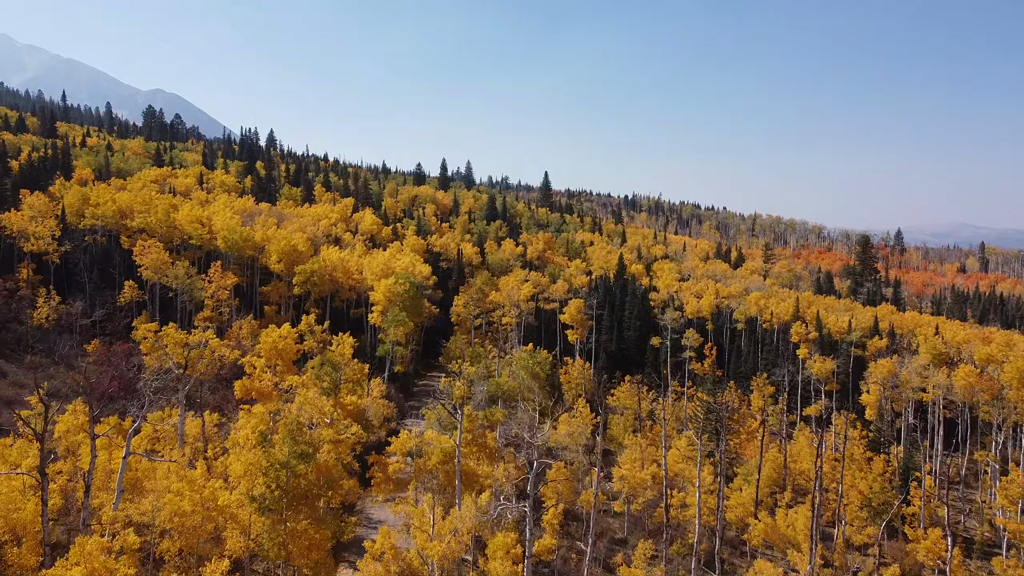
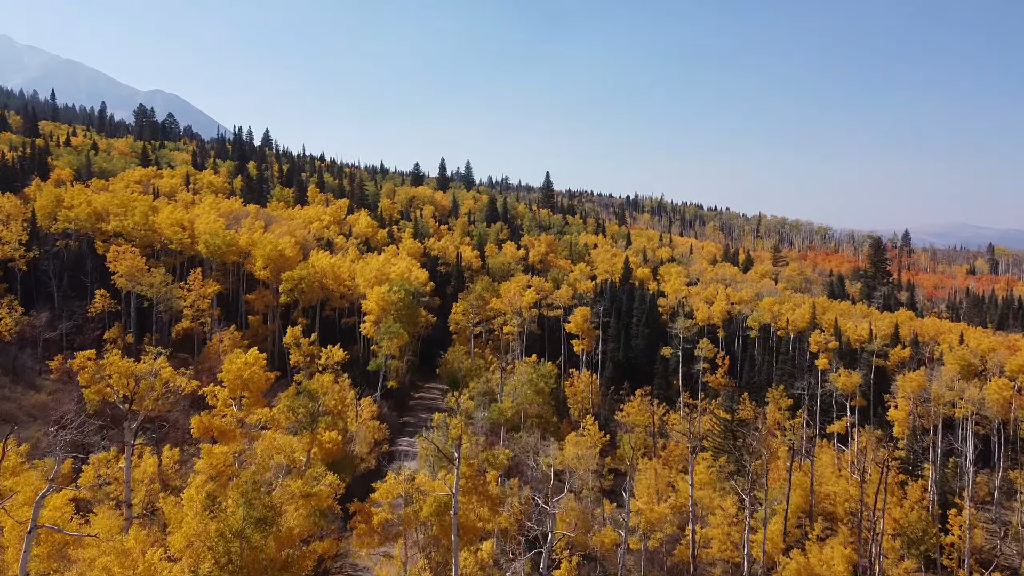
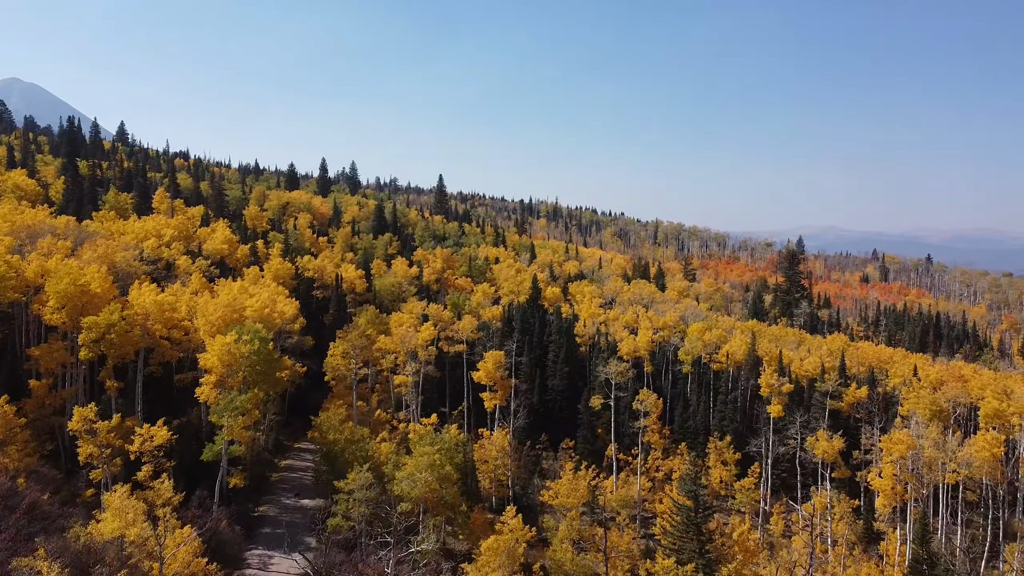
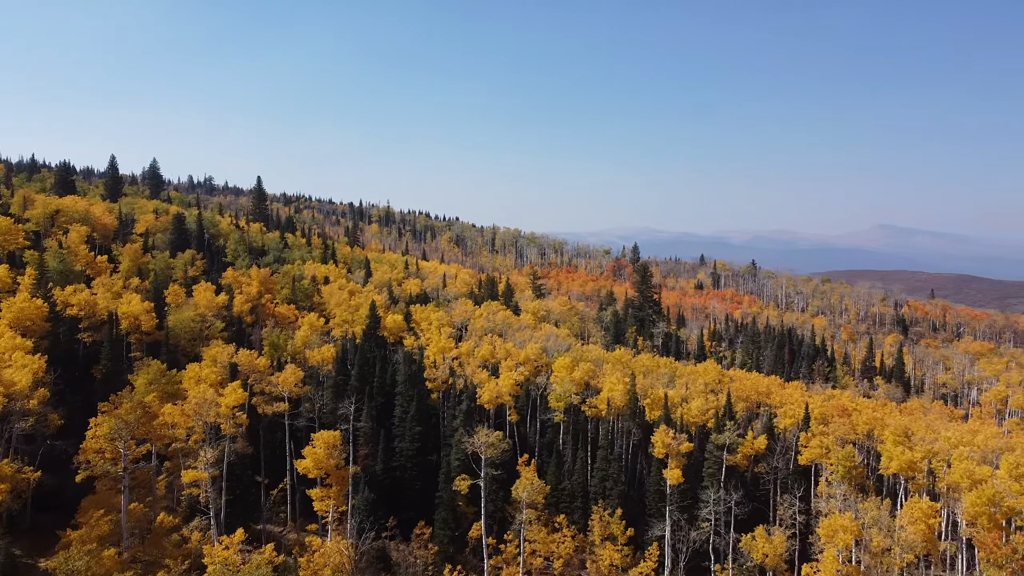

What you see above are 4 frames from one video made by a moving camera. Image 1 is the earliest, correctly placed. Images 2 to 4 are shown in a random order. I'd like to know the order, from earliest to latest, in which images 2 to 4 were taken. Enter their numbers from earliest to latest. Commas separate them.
2, 3, 4
